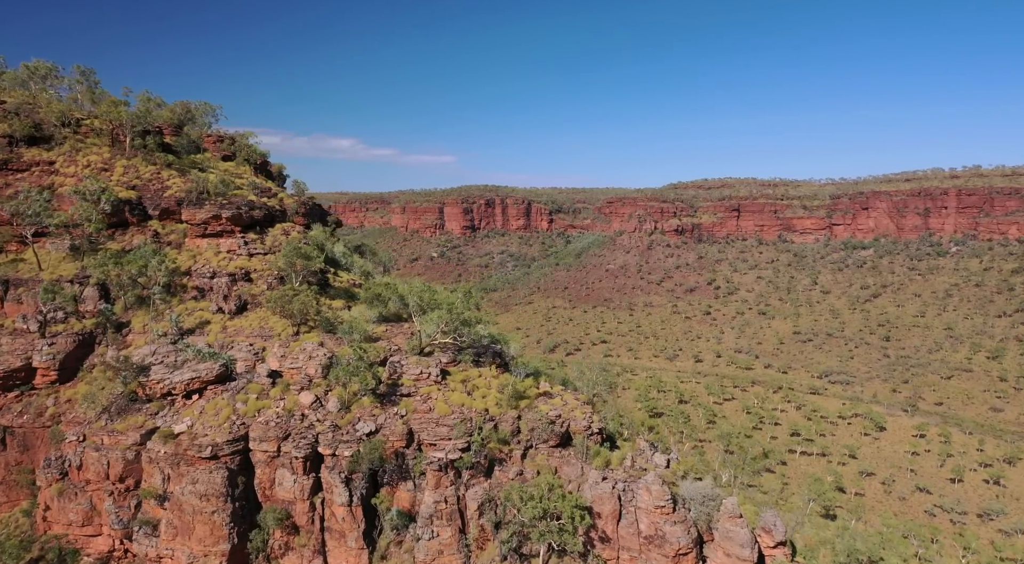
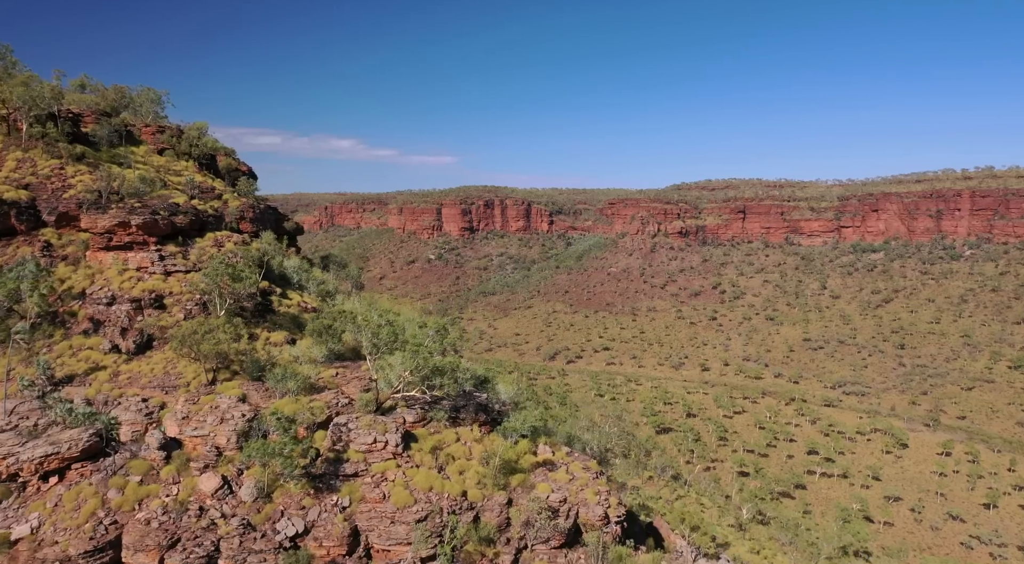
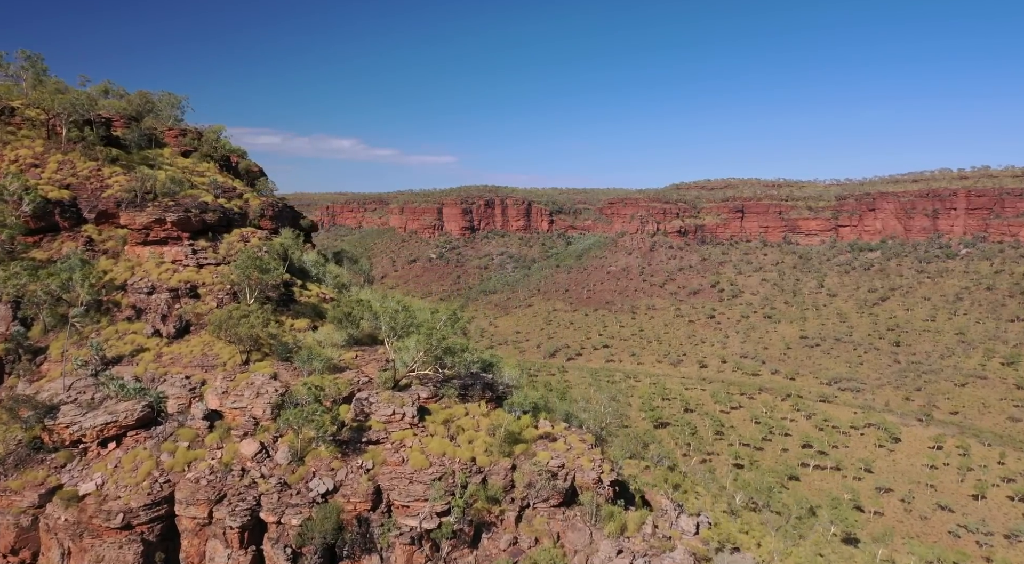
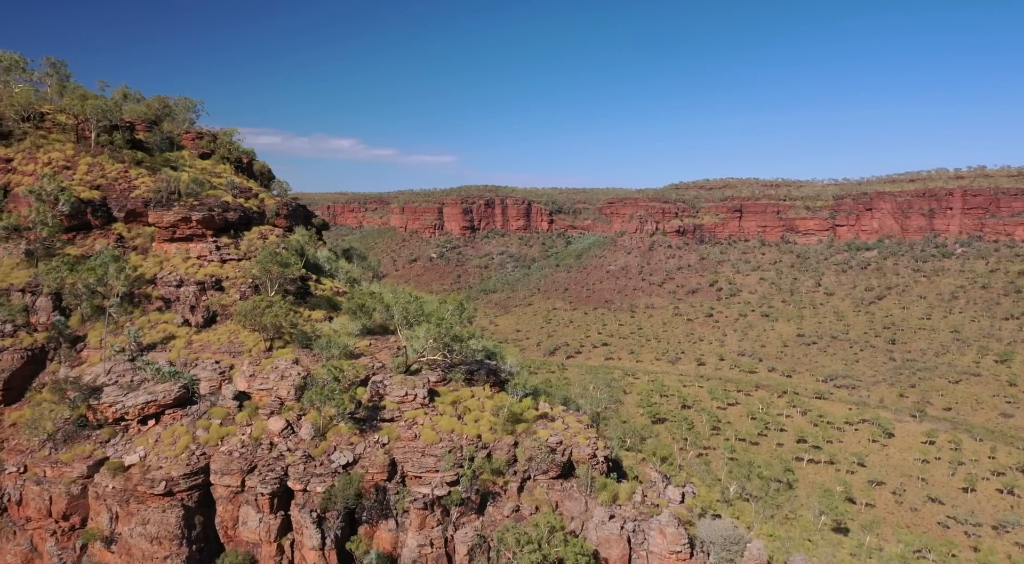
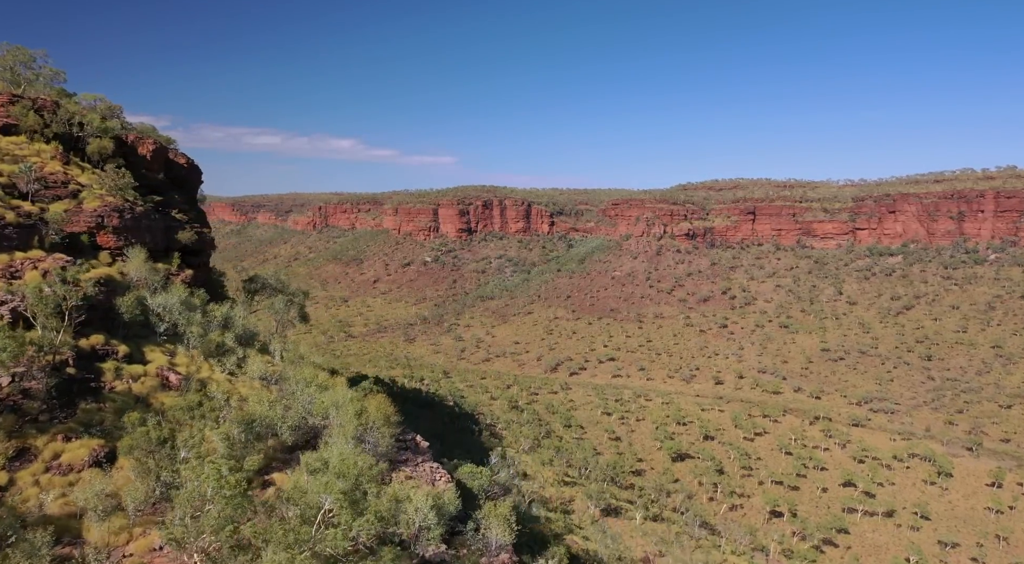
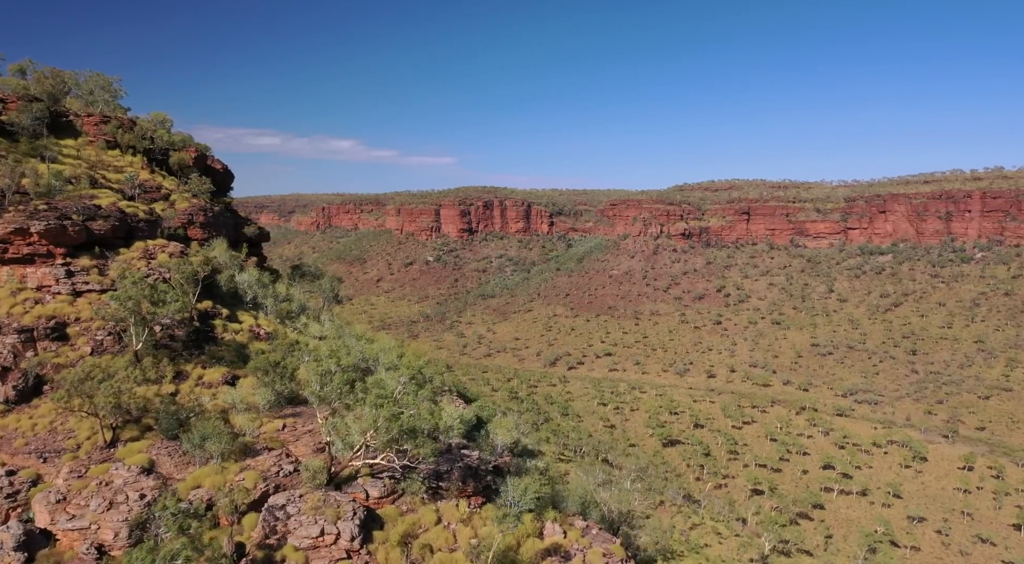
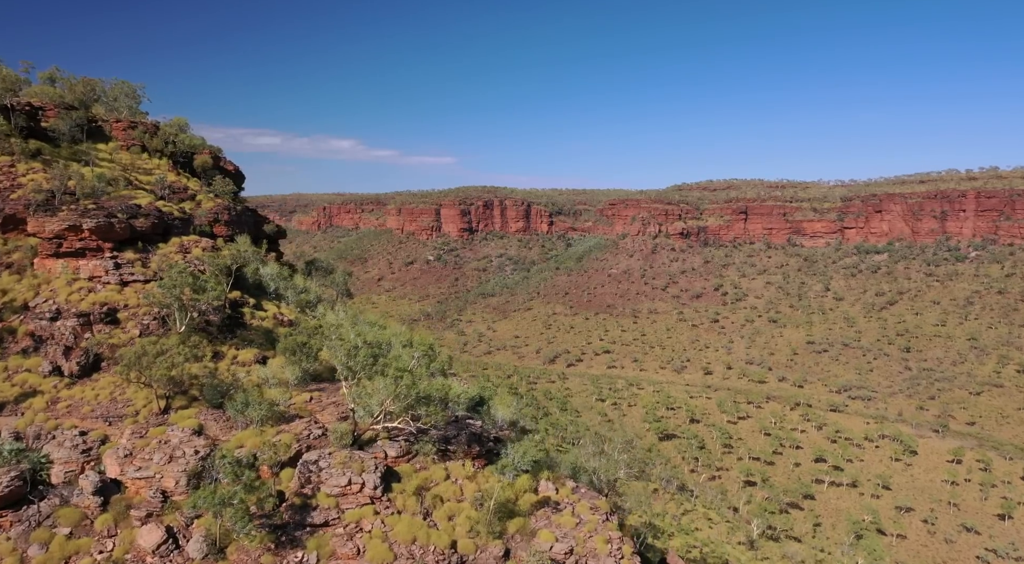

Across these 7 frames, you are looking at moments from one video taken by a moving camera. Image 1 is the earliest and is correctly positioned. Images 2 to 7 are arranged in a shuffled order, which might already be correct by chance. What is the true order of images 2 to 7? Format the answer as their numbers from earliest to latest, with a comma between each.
4, 3, 2, 7, 6, 5
